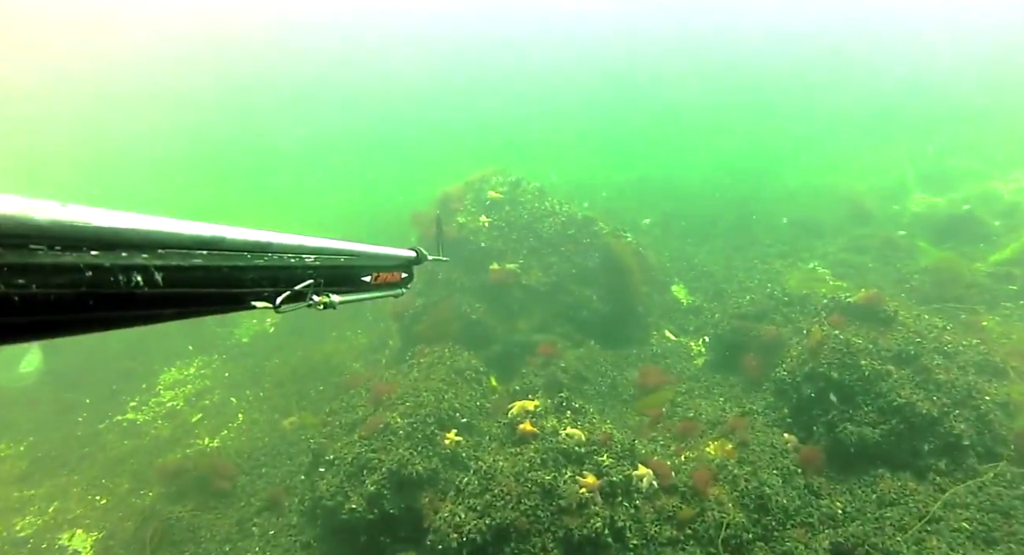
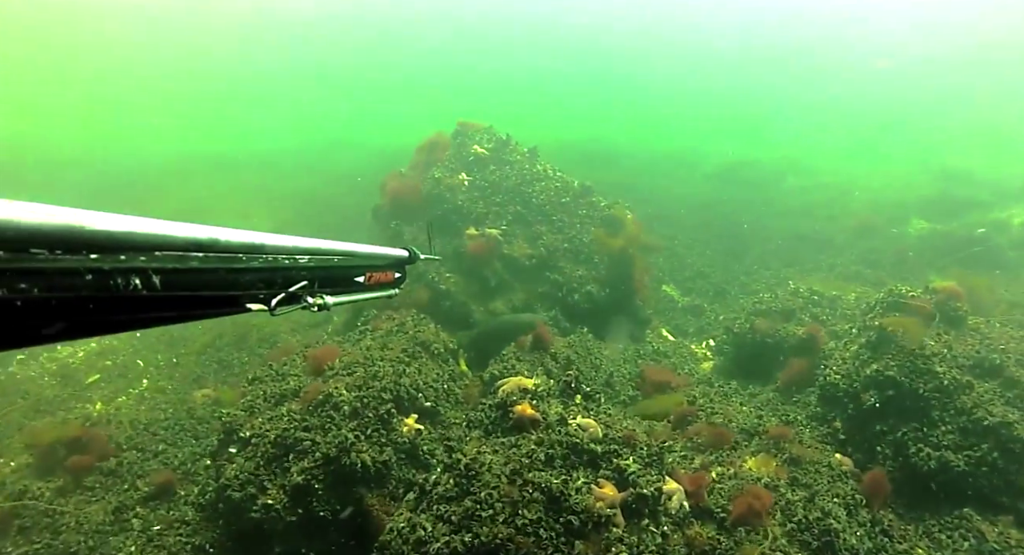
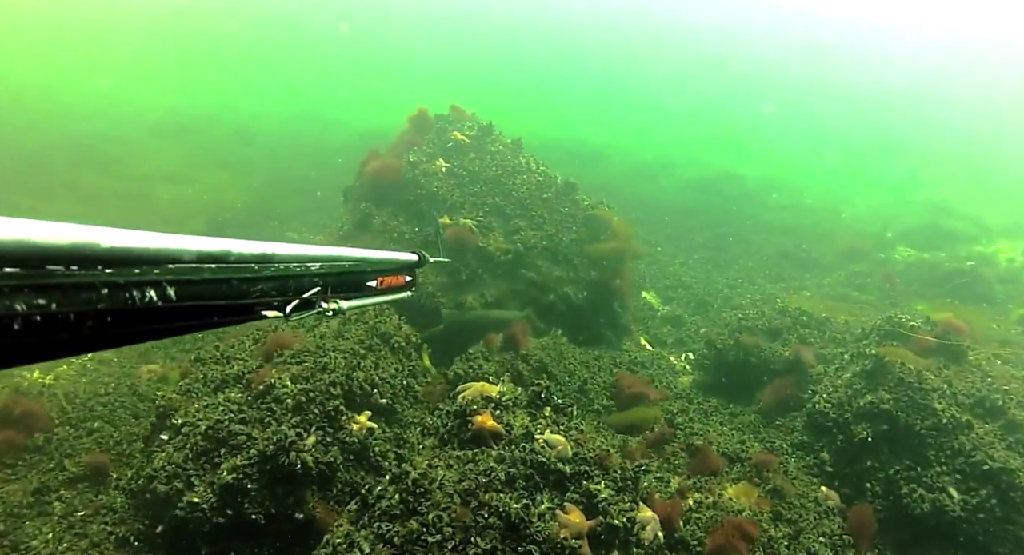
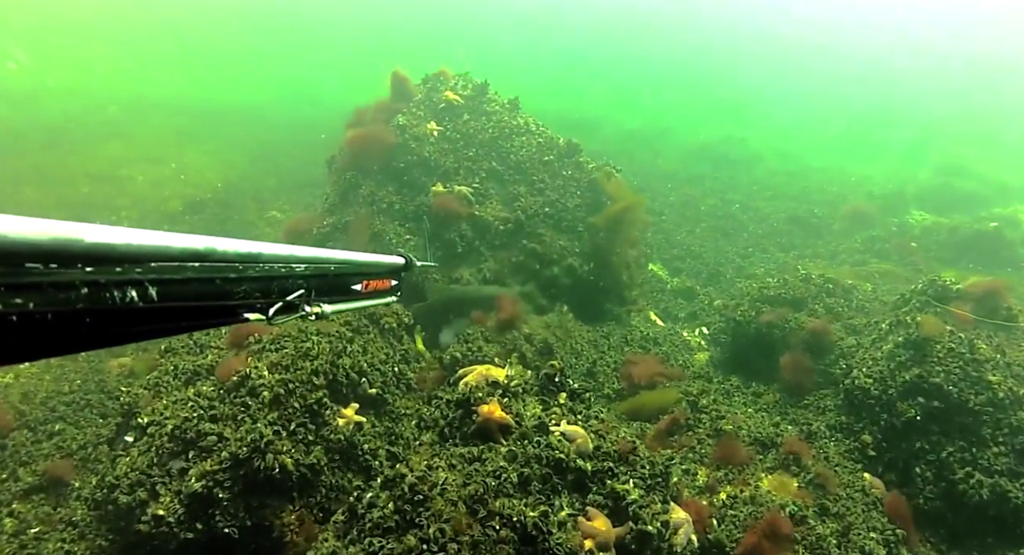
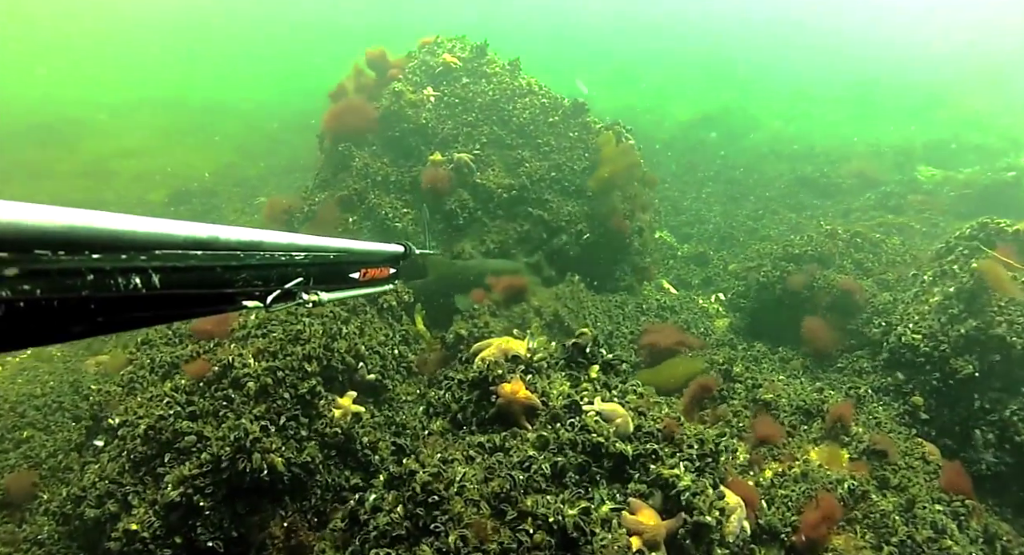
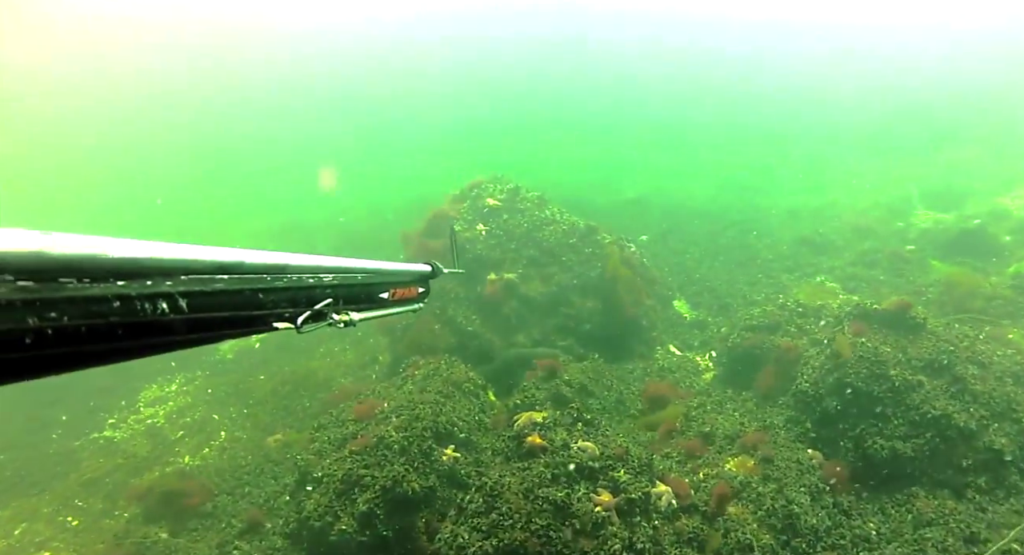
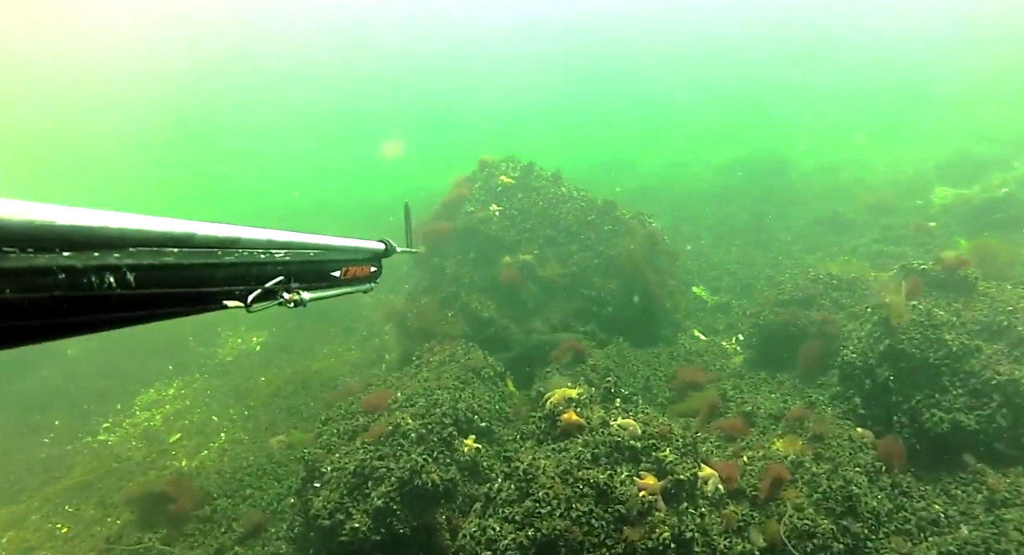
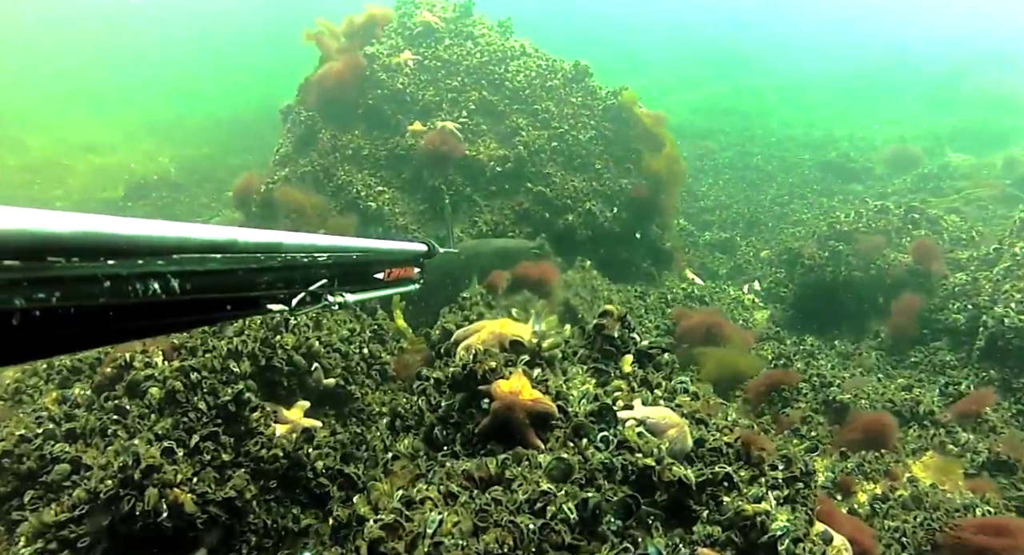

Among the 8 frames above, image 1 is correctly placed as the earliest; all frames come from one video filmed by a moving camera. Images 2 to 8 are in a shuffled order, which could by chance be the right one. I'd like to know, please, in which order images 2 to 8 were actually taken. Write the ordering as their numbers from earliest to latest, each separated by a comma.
6, 7, 2, 3, 4, 5, 8
